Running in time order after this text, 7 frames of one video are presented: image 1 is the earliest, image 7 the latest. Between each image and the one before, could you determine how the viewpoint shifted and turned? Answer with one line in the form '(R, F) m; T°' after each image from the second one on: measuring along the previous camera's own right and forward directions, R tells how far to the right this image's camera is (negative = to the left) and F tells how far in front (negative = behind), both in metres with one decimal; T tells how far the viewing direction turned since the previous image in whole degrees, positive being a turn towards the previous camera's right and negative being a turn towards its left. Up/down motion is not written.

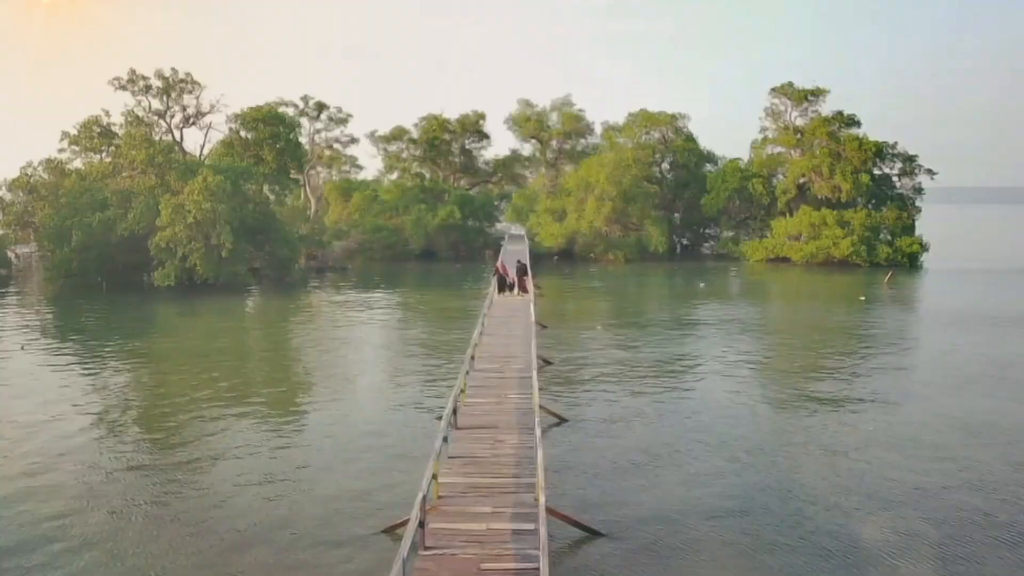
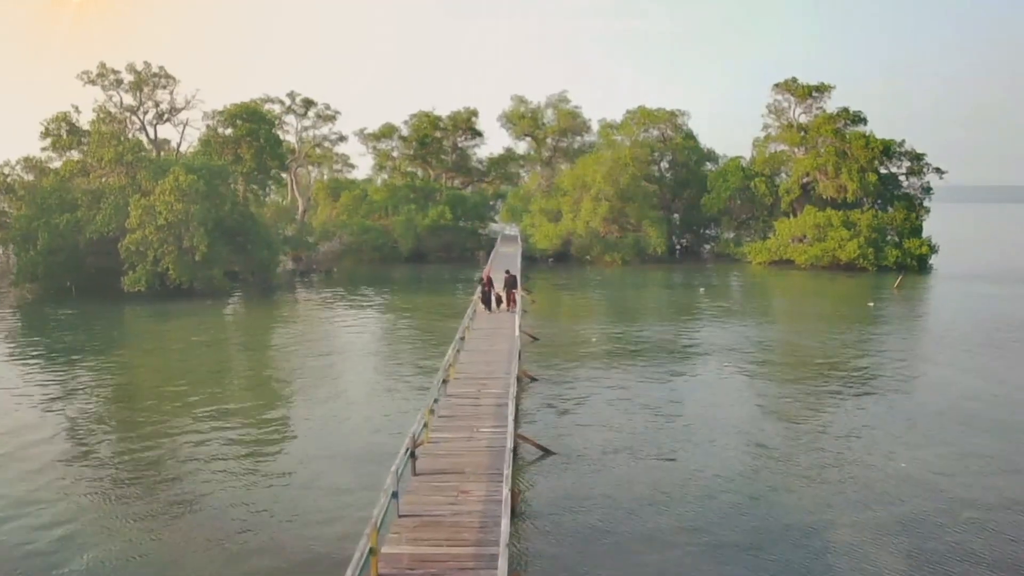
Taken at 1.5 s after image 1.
(+0.4, +1.8) m; 0°
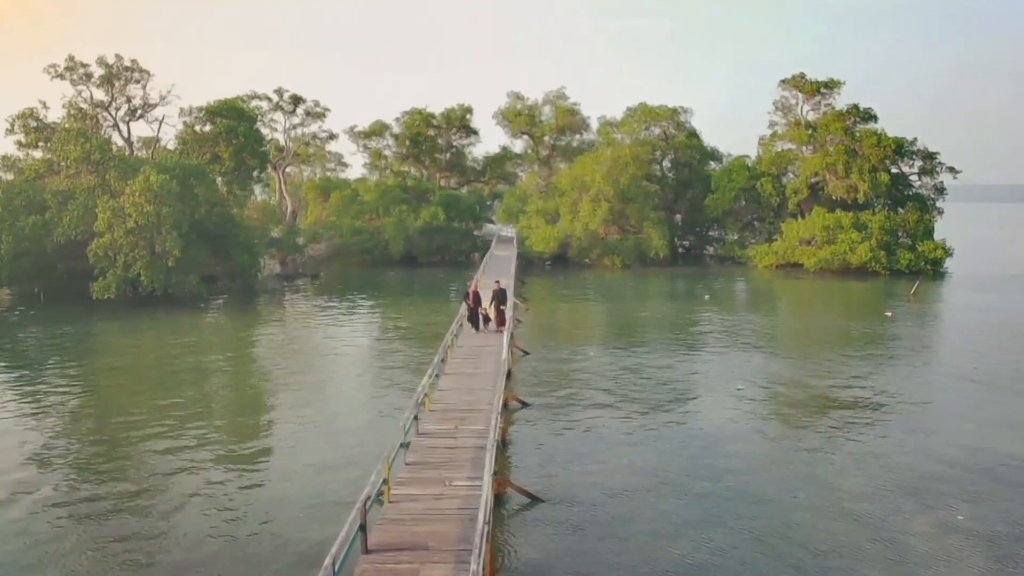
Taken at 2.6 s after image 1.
(+0.2, +1.9) m; 0°
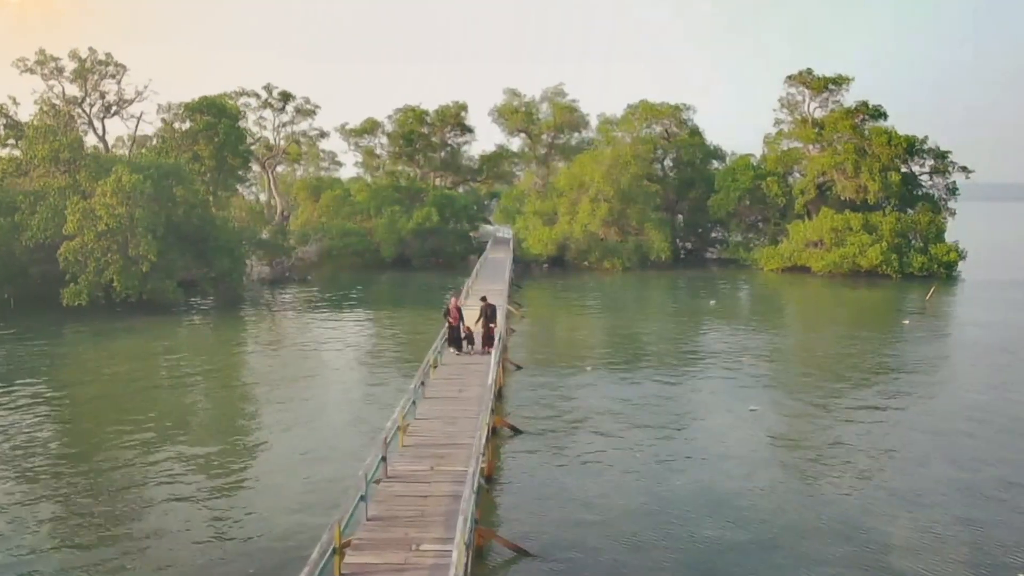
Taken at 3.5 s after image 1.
(+0.2, +1.6) m; 0°
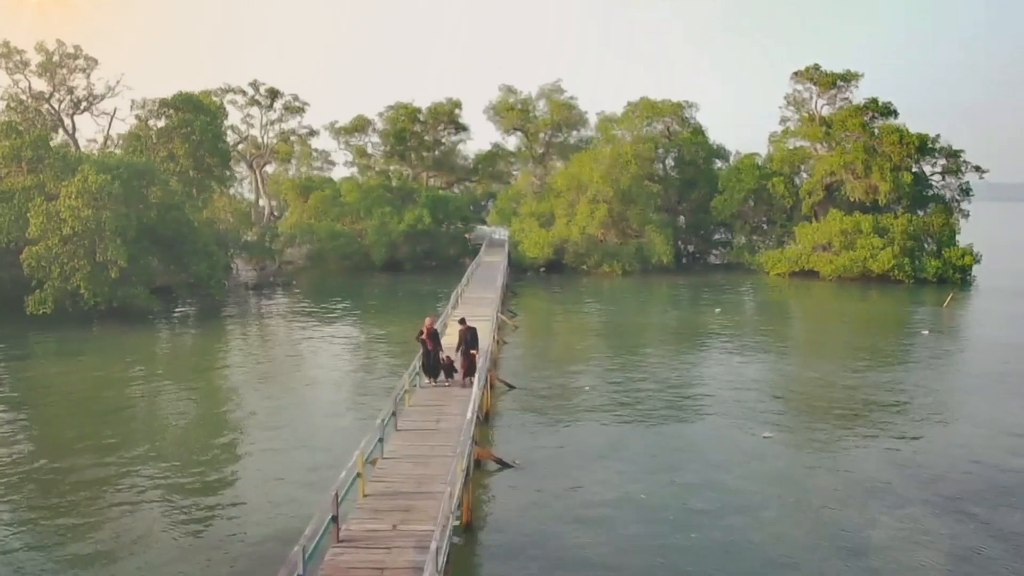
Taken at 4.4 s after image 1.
(+0.2, +1.7) m; 0°
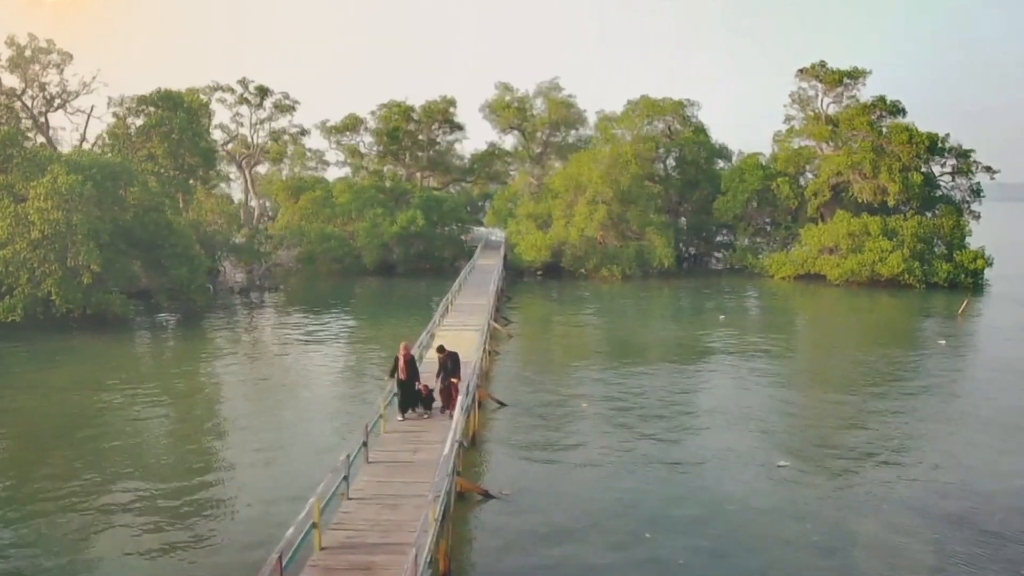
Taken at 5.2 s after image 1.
(+0.2, +1.3) m; 0°
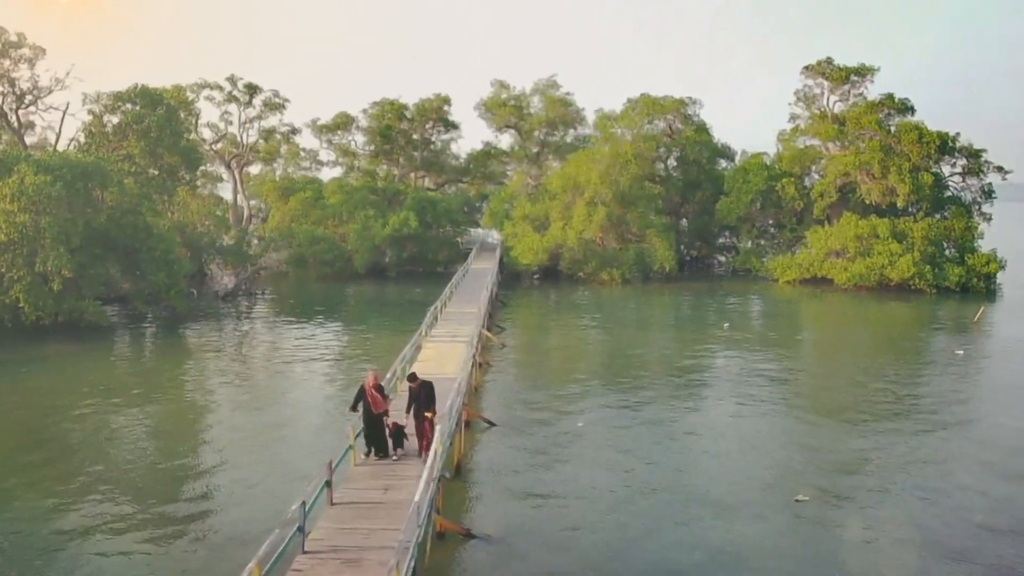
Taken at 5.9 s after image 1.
(+0.2, +1.3) m; 0°
